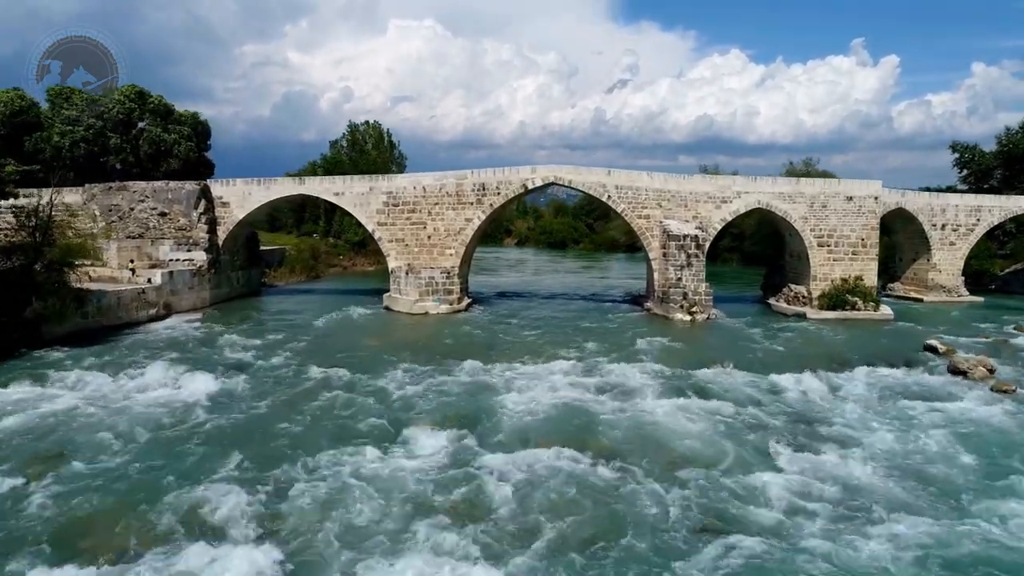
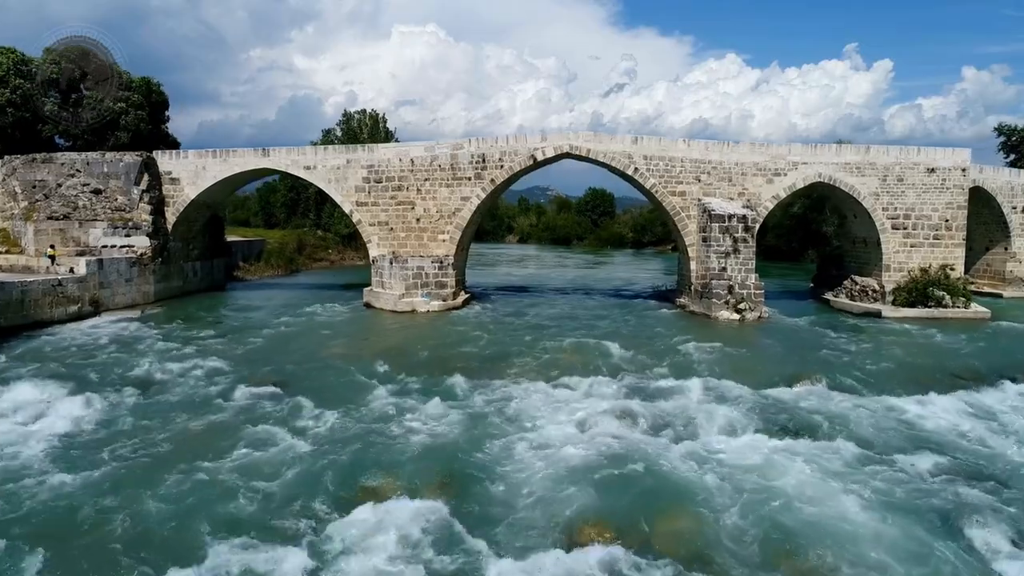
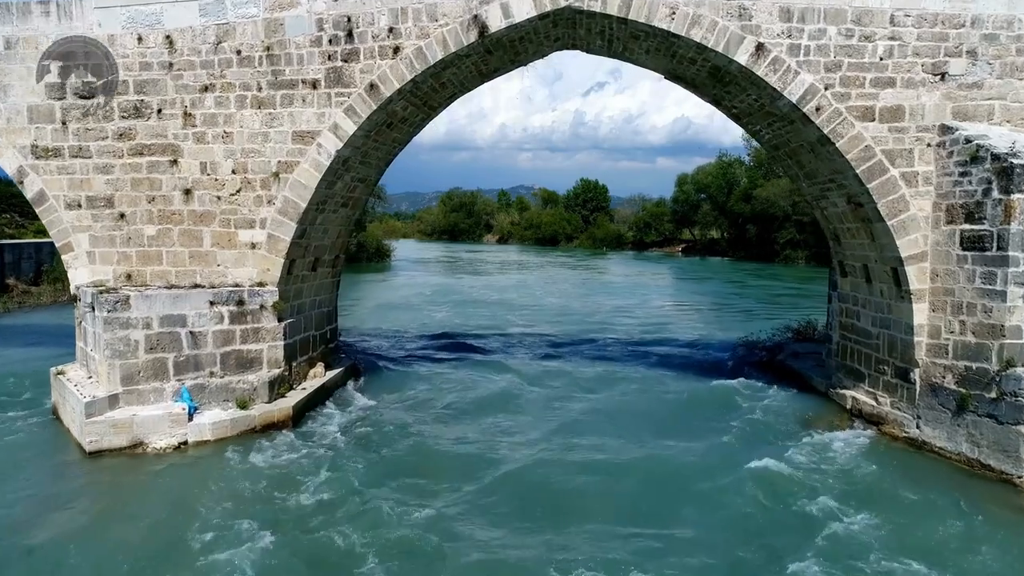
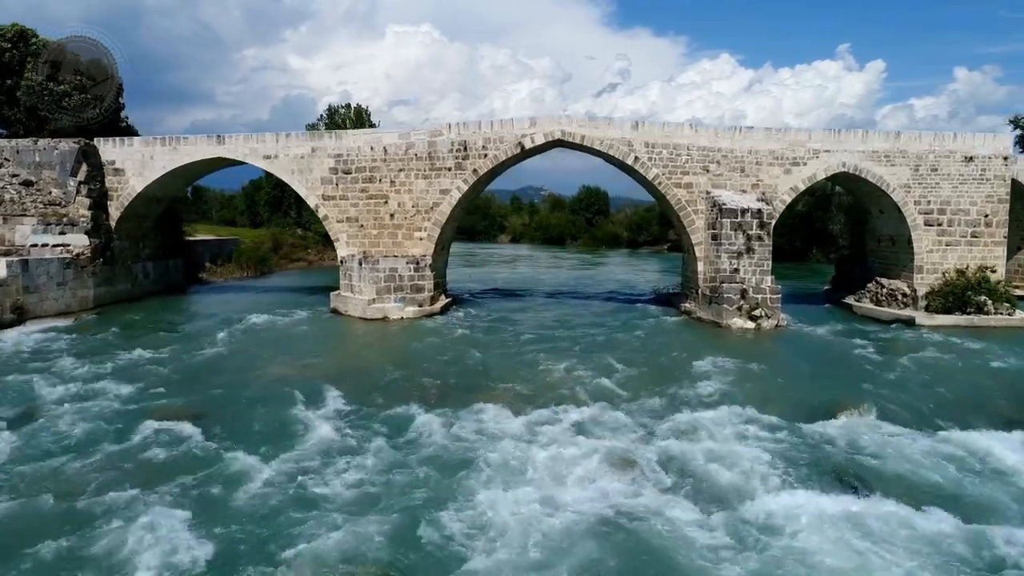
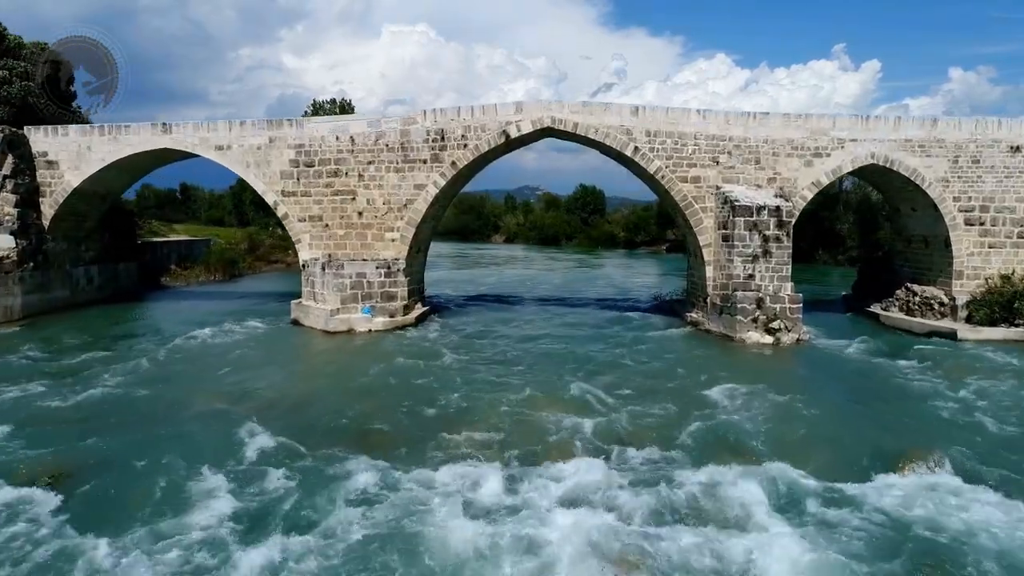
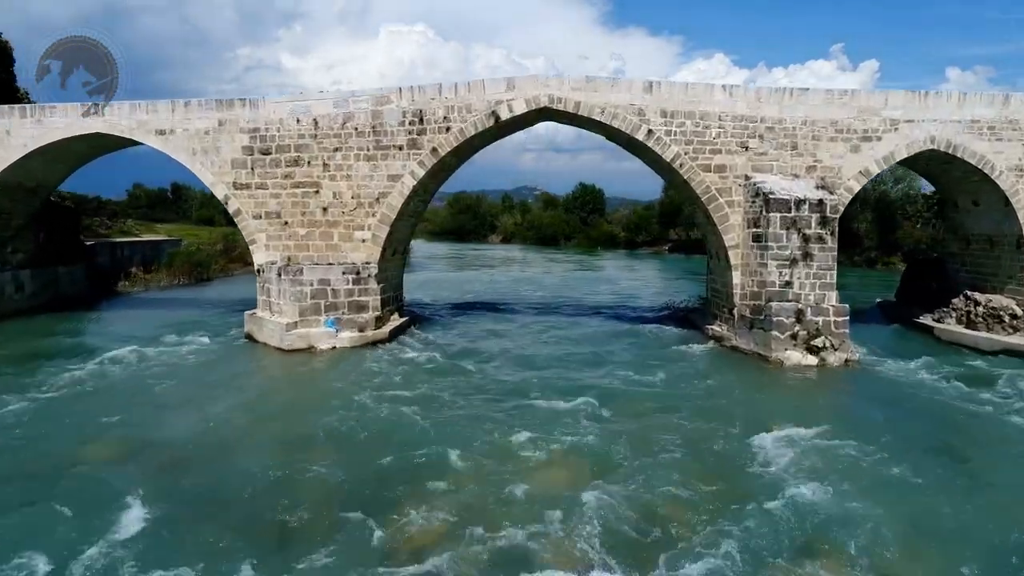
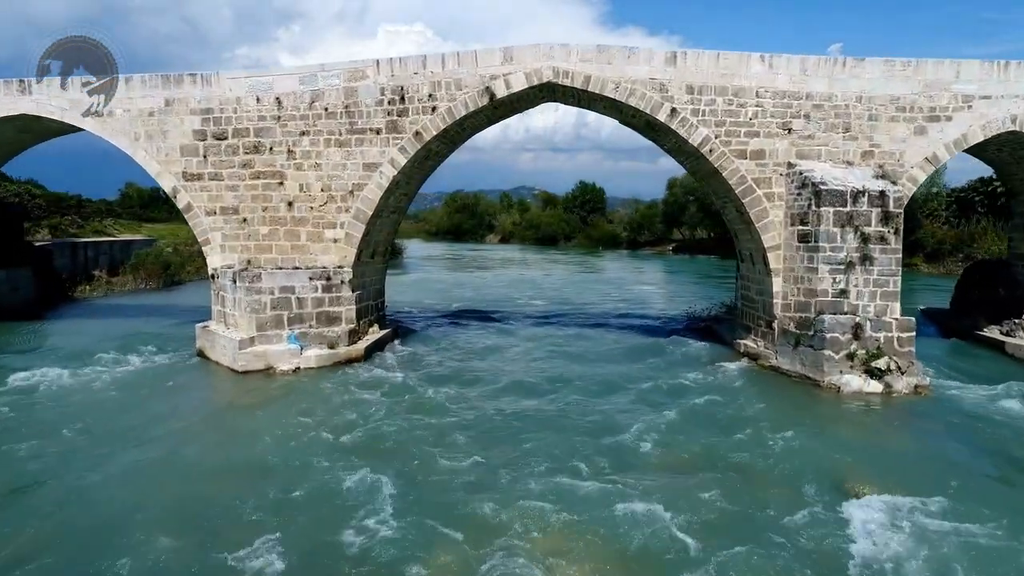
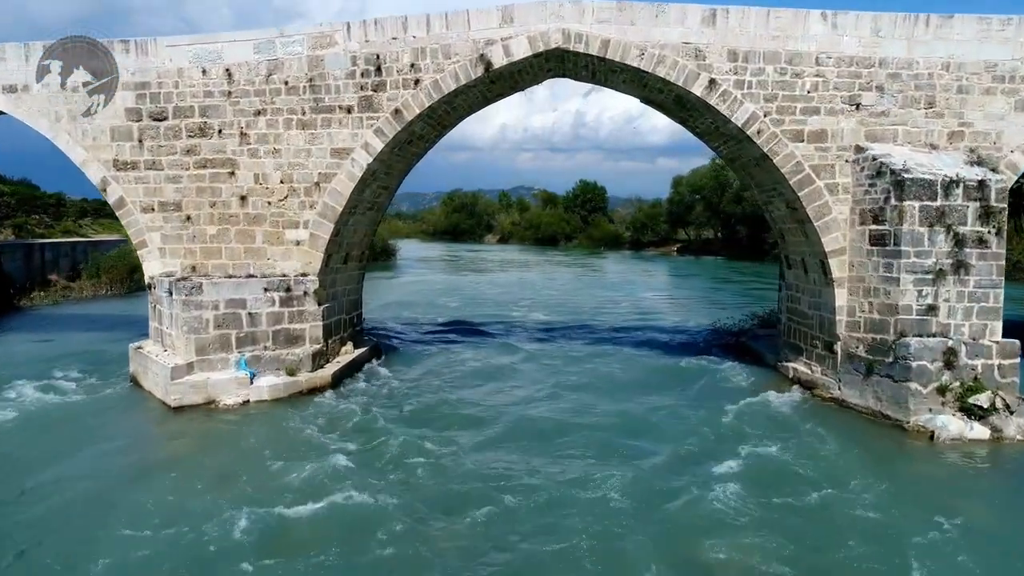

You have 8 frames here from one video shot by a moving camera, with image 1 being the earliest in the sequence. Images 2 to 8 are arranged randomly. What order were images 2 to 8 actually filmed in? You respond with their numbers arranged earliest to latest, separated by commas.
2, 4, 5, 6, 7, 8, 3
